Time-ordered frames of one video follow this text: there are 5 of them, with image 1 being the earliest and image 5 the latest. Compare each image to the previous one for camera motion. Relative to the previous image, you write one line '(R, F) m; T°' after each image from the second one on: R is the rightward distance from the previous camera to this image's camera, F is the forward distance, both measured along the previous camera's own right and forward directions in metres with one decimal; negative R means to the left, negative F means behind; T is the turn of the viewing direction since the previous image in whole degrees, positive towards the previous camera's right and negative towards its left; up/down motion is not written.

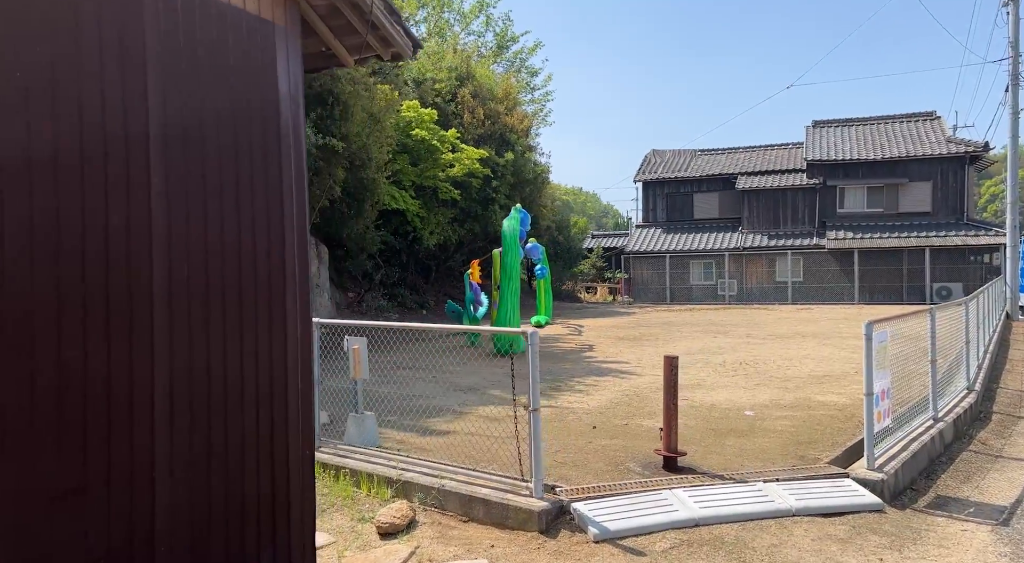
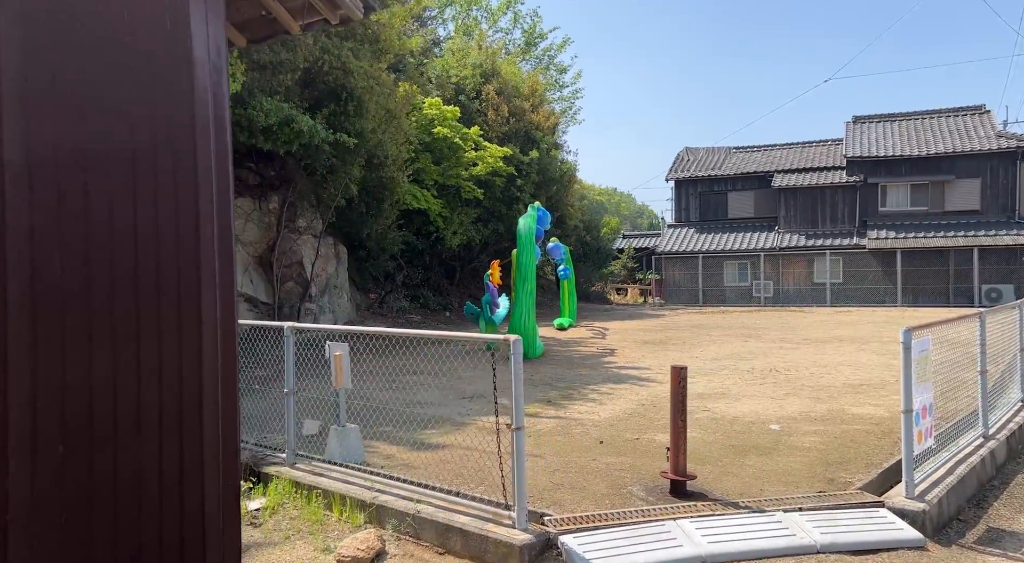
(+0.3, +0.5) m; -3°
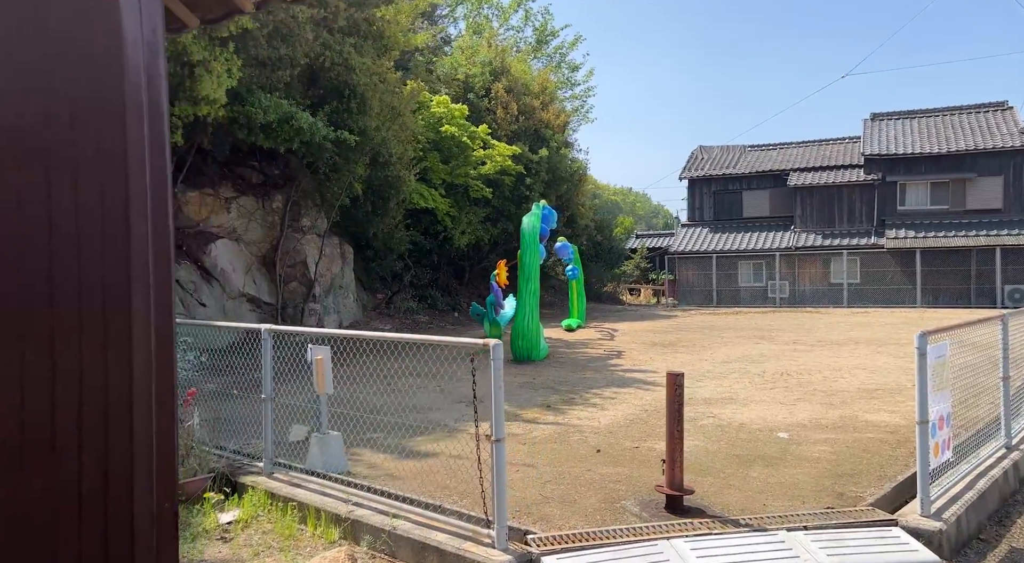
(+0.2, +0.3) m; -1°
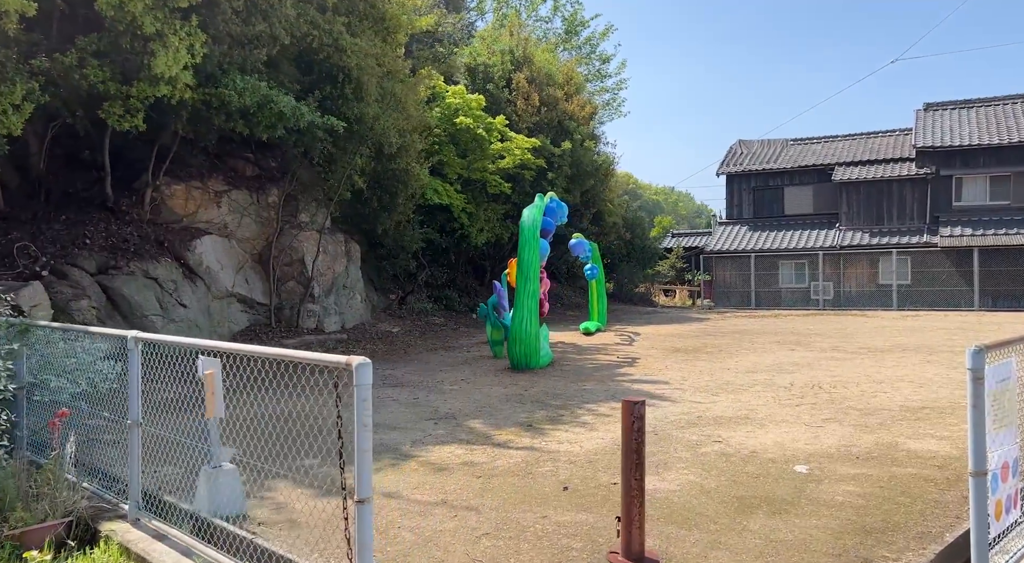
(+0.6, +1.1) m; -3°
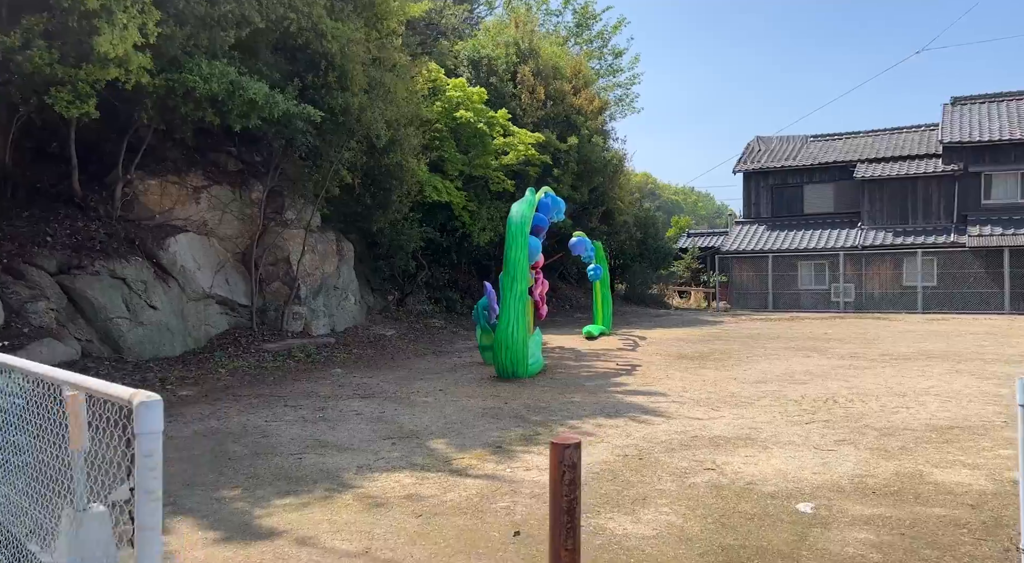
(+0.4, +0.8) m; -2°
